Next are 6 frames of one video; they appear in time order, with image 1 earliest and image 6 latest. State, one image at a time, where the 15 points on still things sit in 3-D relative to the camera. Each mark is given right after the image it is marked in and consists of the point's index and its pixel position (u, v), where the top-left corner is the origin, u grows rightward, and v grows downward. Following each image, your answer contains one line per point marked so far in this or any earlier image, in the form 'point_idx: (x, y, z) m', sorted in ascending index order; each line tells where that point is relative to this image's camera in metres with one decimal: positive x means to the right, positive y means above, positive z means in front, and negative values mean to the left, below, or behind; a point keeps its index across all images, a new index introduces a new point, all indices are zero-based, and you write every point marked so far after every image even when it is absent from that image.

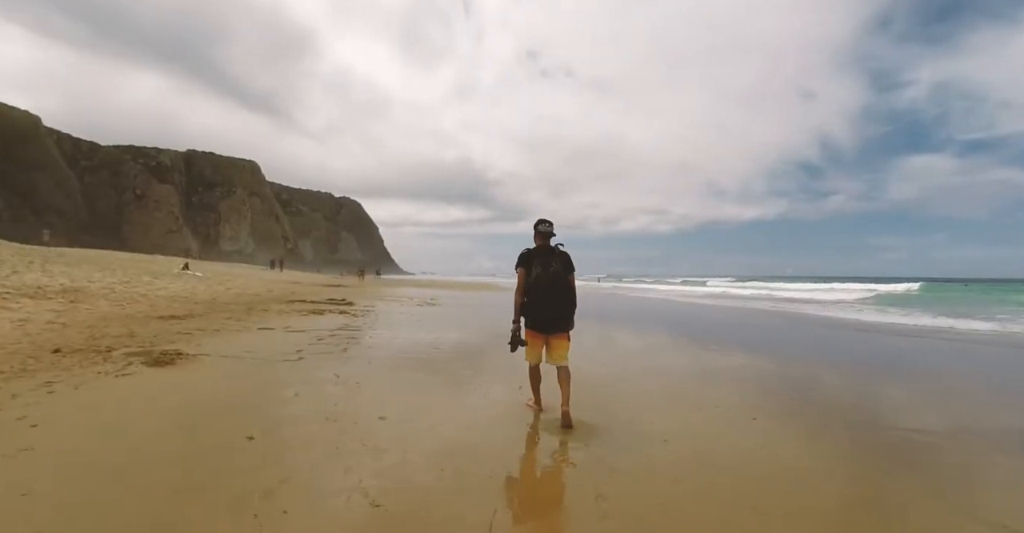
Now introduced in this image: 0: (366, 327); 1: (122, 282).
0: (-3.5, -1.5, +9.5) m
1: (-10.5, -0.4, +11.2) m
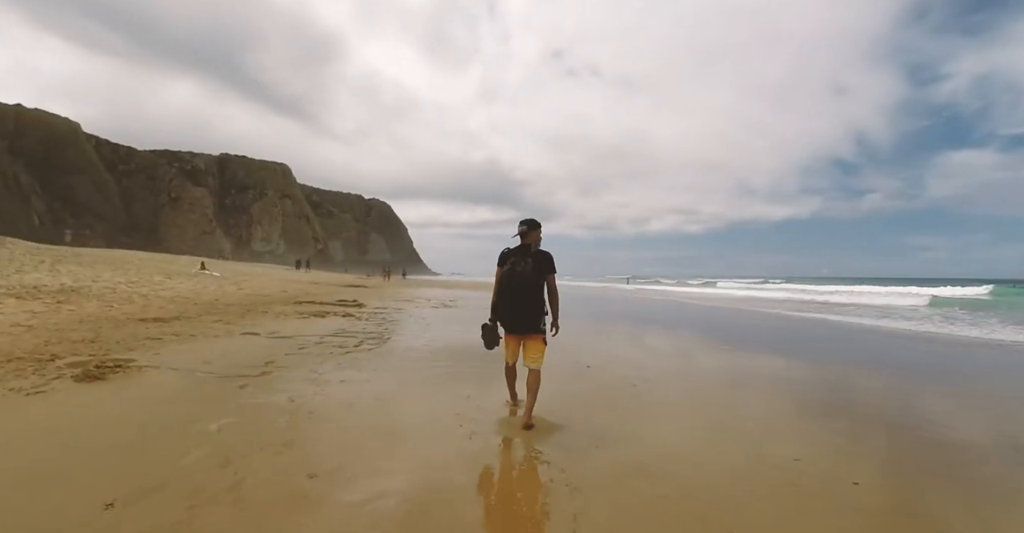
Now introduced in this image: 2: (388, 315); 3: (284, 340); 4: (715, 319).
0: (-3.2, -1.5, +8.7) m
1: (-10.0, -0.3, +10.9) m
2: (-3.5, -1.4, +11.7) m
3: (-4.0, -1.3, +6.8) m
4: (+9.5, -2.3, +19.9) m
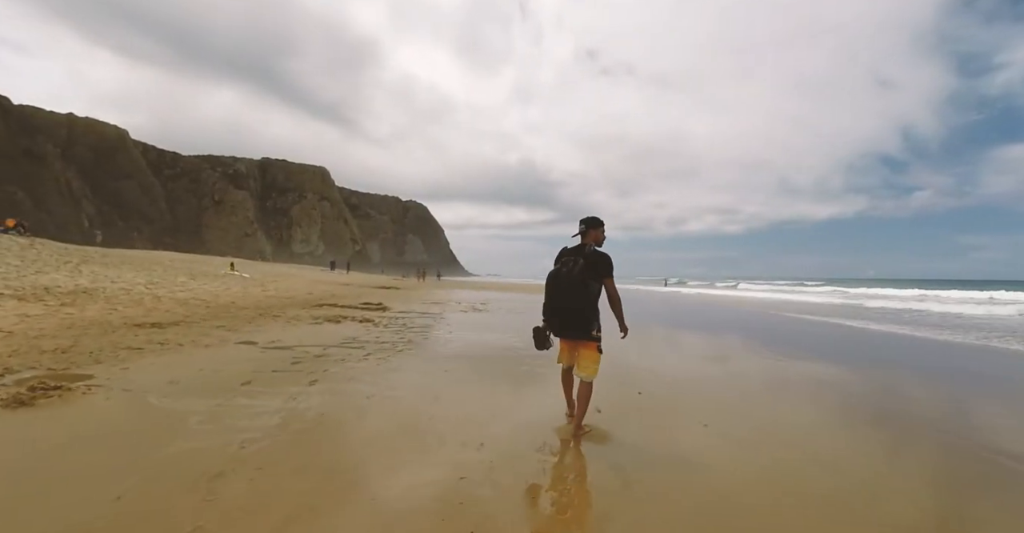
0: (-2.5, -1.5, +7.8) m
1: (-9.2, -0.4, +10.6) m
2: (-2.6, -1.4, +10.9) m
3: (-3.5, -1.3, +6.0) m
4: (+11.0, -2.3, +17.9) m
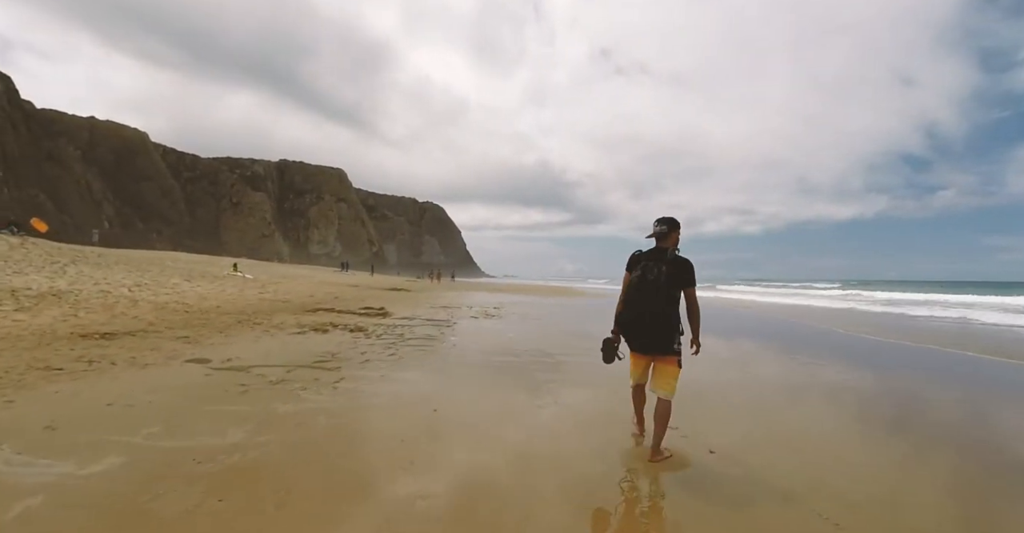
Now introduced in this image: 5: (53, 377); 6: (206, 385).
0: (-2.4, -1.5, +6.7) m
1: (-8.9, -0.4, +9.9) m
2: (-2.3, -1.4, +9.8) m
3: (-3.5, -1.3, +5.0) m
4: (+11.7, -2.5, +16.2) m
5: (-4.6, -1.1, +4.2) m
6: (-3.4, -1.3, +4.6) m
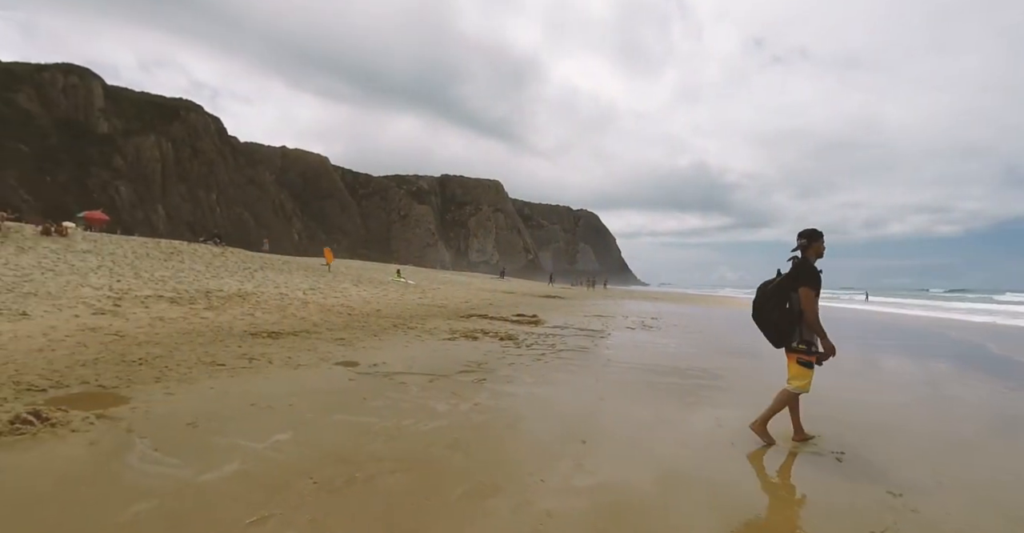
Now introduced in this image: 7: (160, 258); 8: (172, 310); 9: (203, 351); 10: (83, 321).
0: (0.0, -1.4, +5.8) m
1: (-5.3, -0.5, +10.8) m
2: (+1.0, -1.5, +8.8) m
3: (-1.5, -1.2, +4.5) m
4: (+16.2, -2.4, +10.7) m
5: (-2.9, -1.0, +4.1) m
6: (-1.6, -1.2, +4.1) m
7: (-8.5, +0.2, +10.1) m
8: (-5.6, -0.7, +6.9) m
9: (-3.6, -1.0, +4.9) m
10: (-5.9, -0.8, +5.8) m
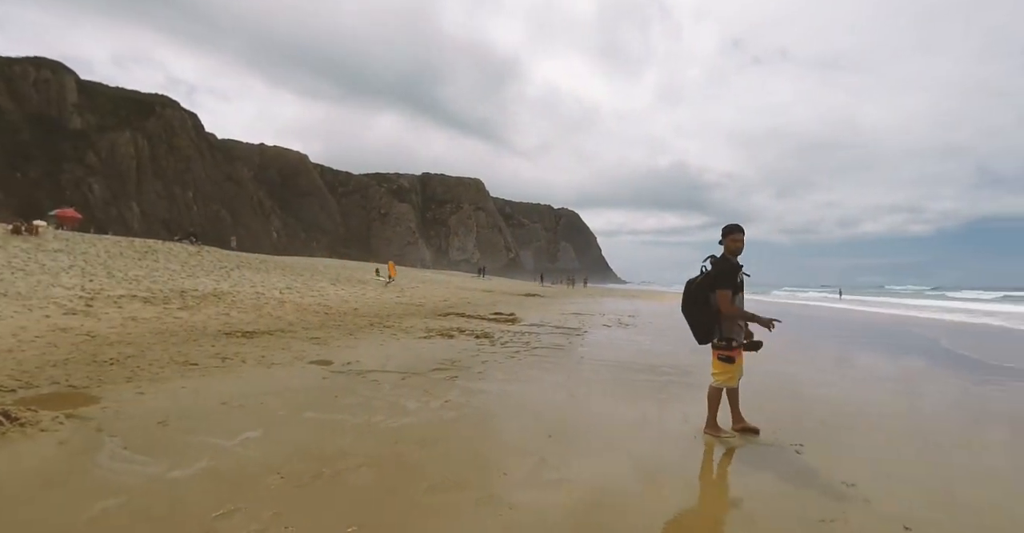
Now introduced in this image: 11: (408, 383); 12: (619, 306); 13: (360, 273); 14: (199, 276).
0: (-0.4, -1.5, +6.0) m
1: (-5.9, -0.5, +10.7) m
2: (+0.5, -1.5, +9.0) m
3: (-1.9, -1.3, +4.6) m
4: (+15.6, -2.5, +11.5) m
5: (-3.2, -1.1, +4.1) m
6: (-1.9, -1.2, +4.2) m
7: (-9.0, +0.2, +9.9) m
8: (-6.0, -0.7, +6.8) m
9: (-3.9, -1.0, +4.9) m
10: (-6.3, -0.7, +5.7) m
11: (-1.2, -1.4, +4.9) m
12: (+4.3, -1.9, +20.0) m
13: (-6.3, -0.3, +16.3) m
14: (-7.4, -0.2, +9.7) m
